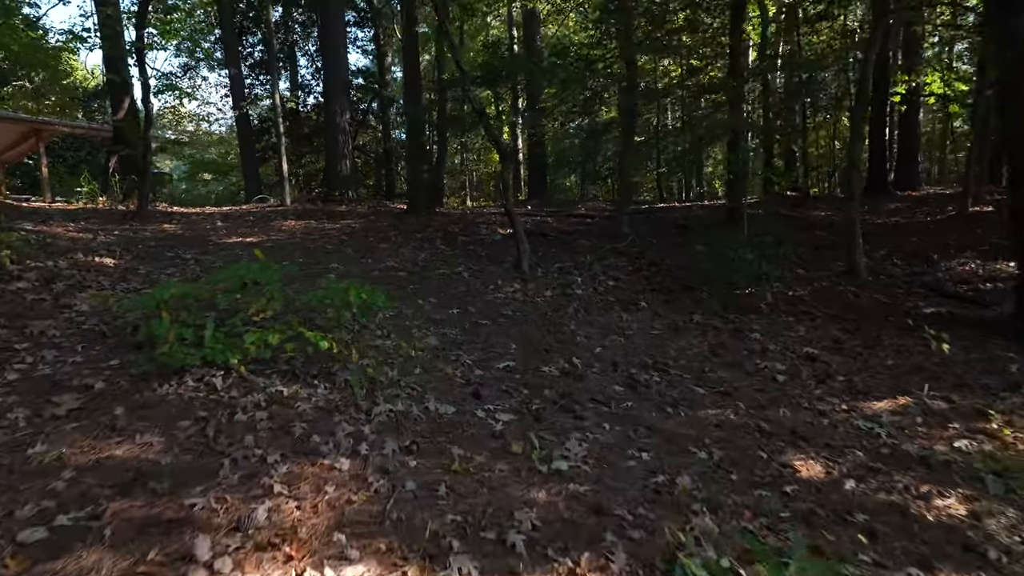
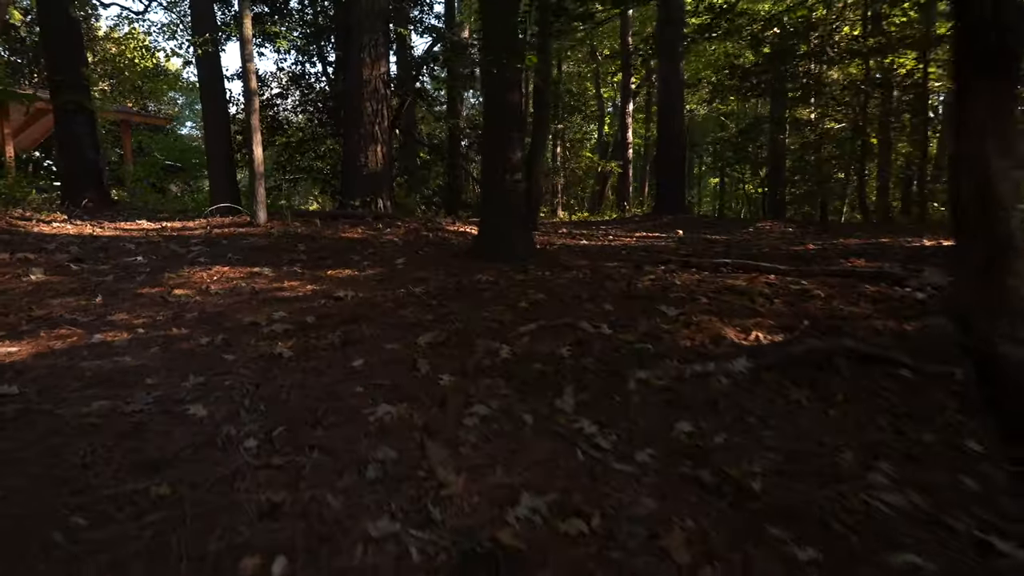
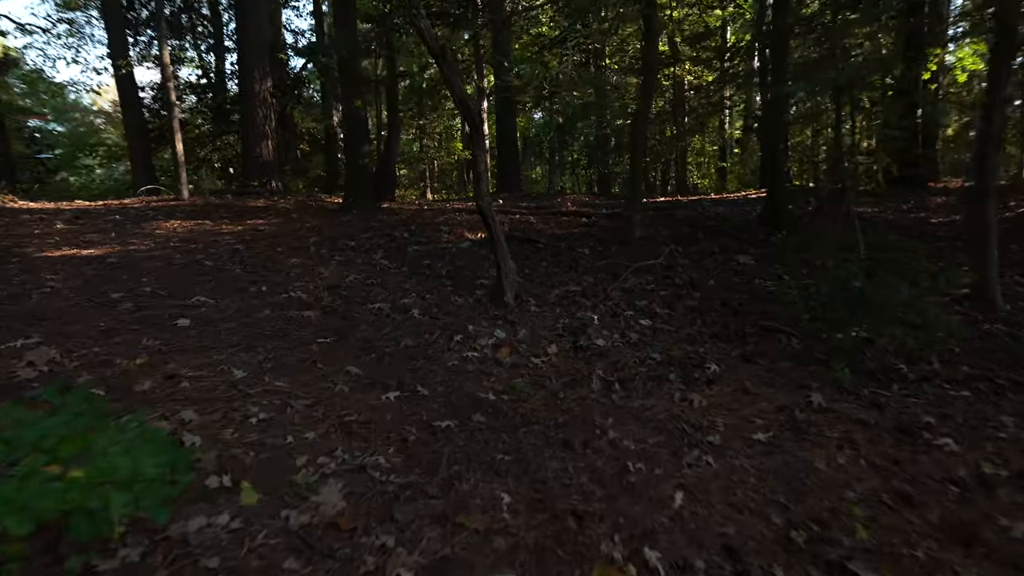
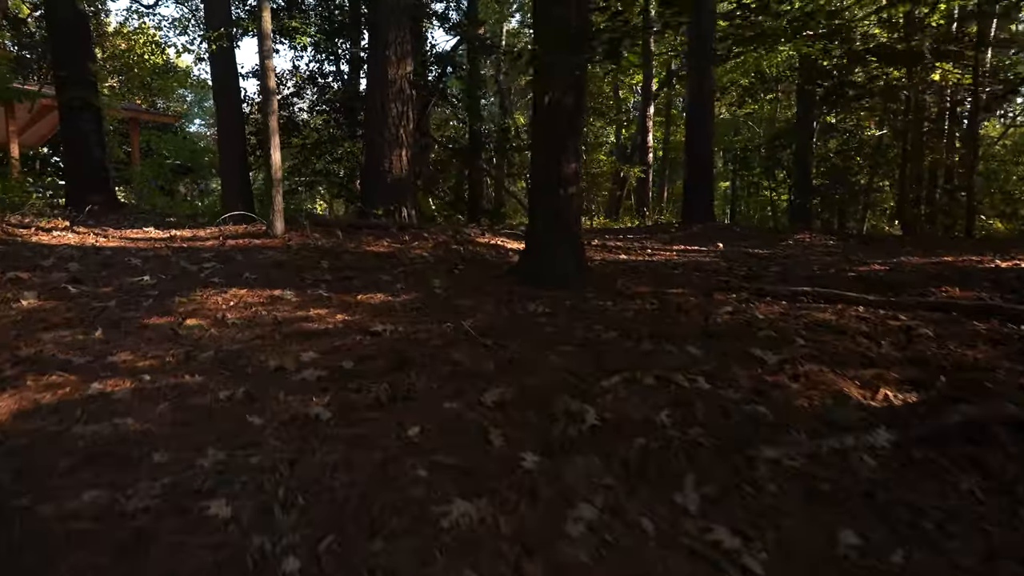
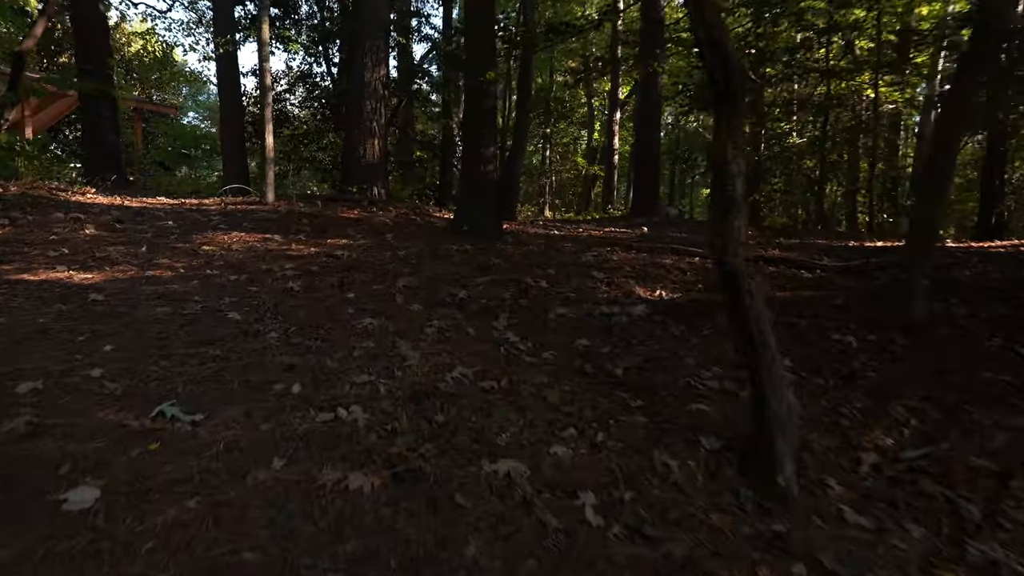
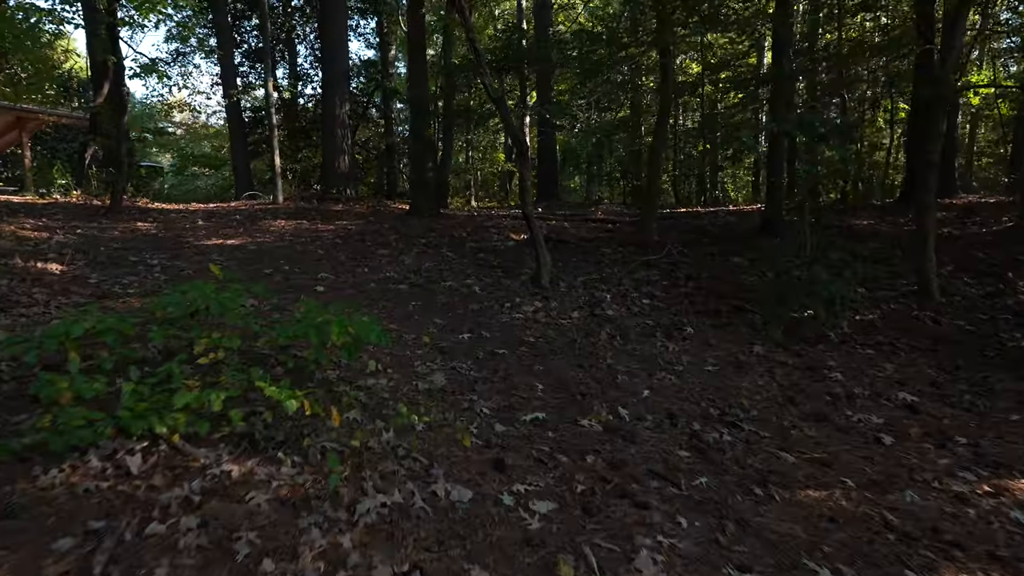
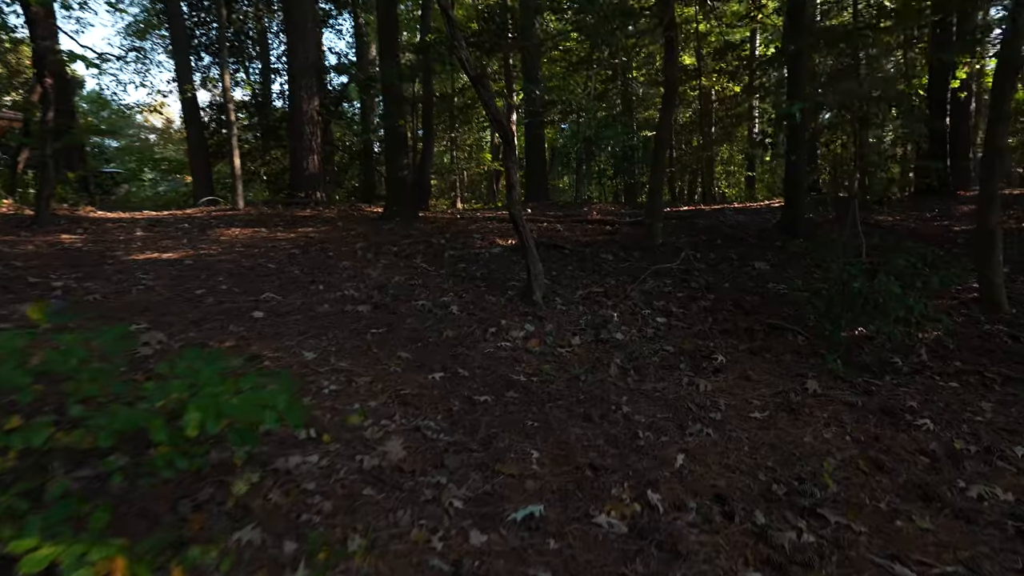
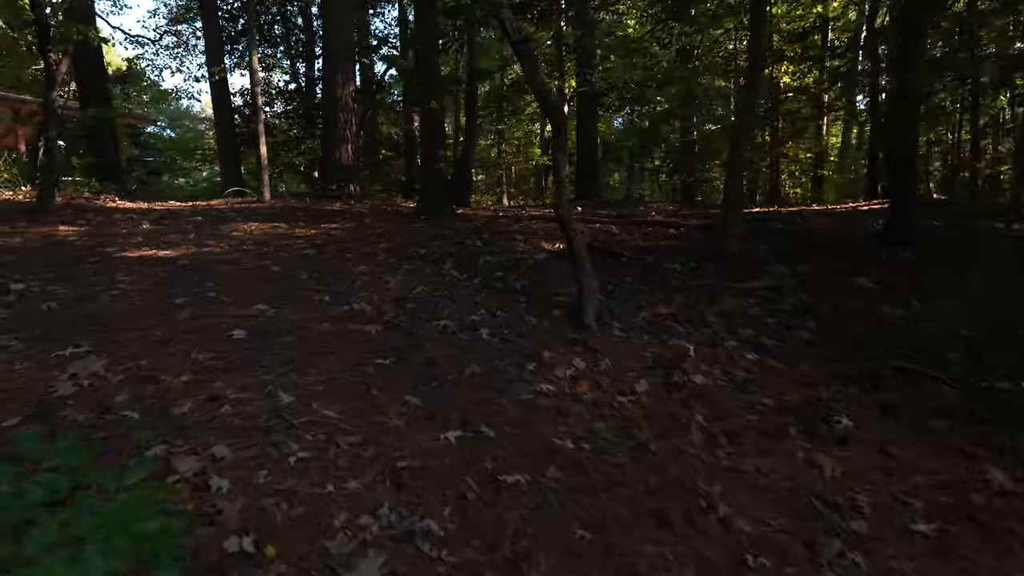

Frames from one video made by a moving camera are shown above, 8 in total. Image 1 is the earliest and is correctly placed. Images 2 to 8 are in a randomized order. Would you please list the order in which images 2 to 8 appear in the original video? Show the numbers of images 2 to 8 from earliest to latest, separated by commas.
6, 7, 3, 8, 5, 2, 4
